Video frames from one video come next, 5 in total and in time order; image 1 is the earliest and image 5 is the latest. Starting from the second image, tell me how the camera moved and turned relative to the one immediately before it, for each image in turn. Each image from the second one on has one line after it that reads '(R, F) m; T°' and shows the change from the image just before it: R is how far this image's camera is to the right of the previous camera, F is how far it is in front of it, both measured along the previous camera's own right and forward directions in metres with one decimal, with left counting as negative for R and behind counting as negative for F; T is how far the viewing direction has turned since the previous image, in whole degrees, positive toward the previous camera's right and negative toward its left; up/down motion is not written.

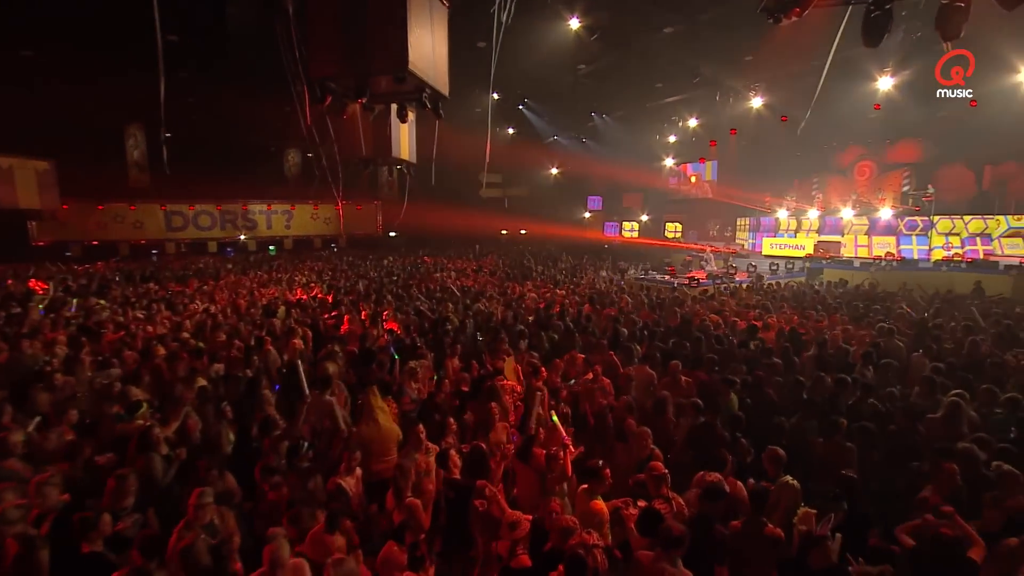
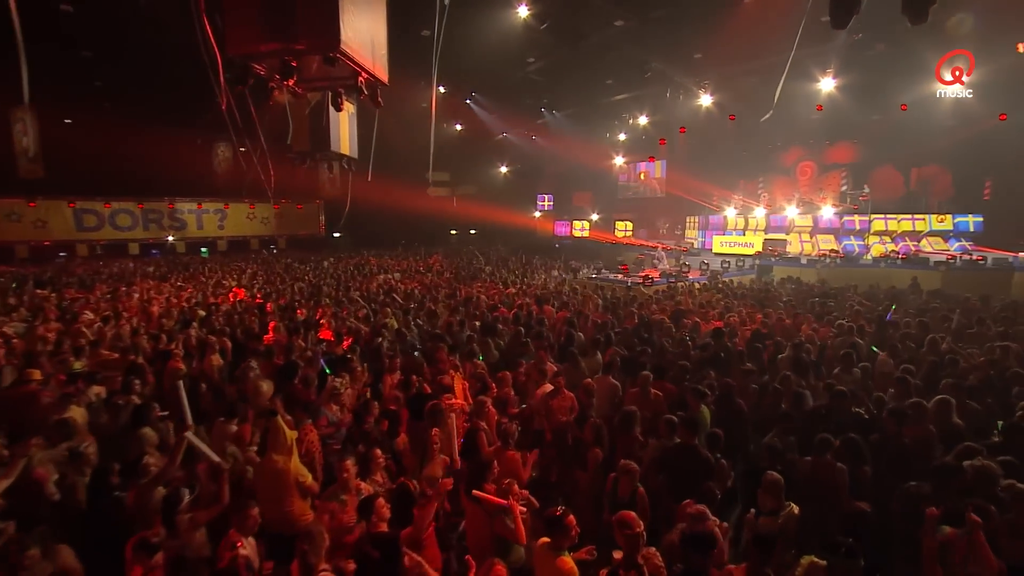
(0.0, +0.5) m; +5°
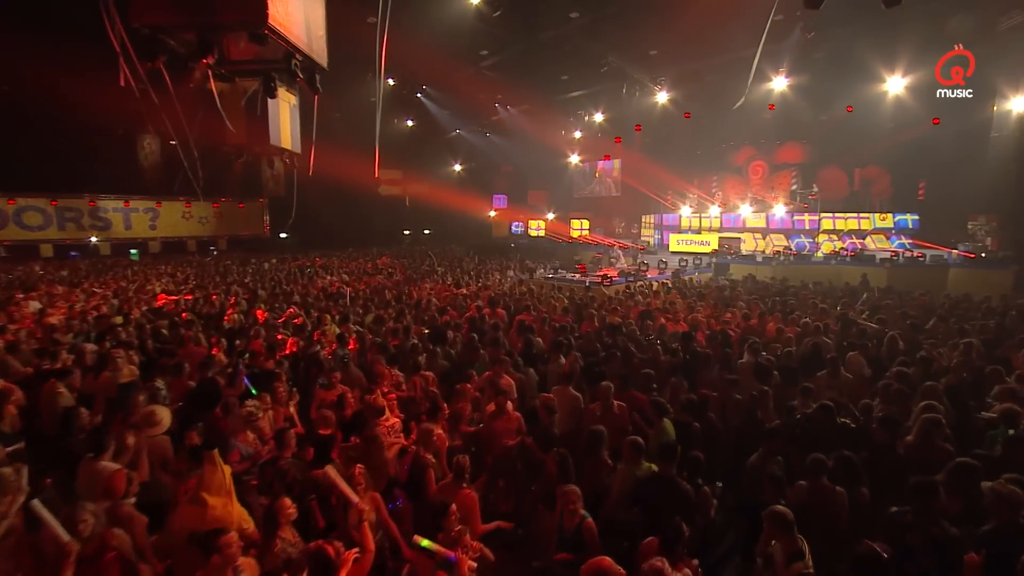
(0.0, +0.5) m; +5°
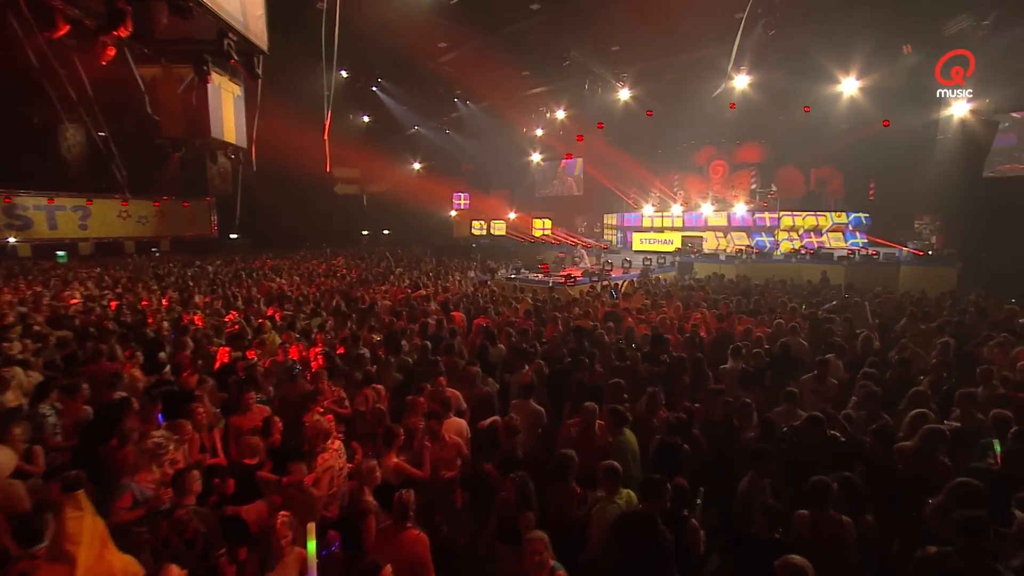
(0.0, +0.4) m; +4°
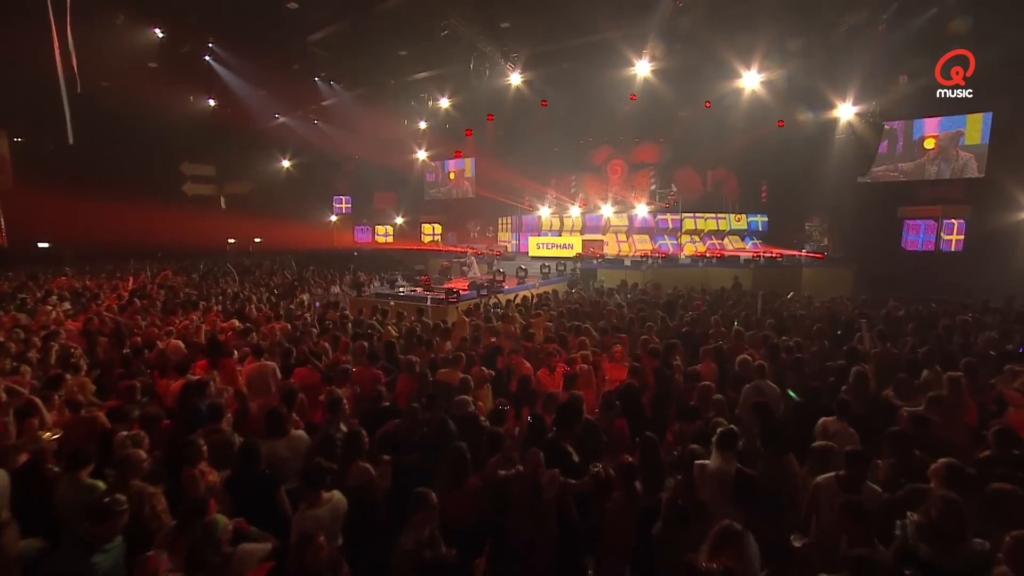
(+0.5, +2.3) m; +11°
